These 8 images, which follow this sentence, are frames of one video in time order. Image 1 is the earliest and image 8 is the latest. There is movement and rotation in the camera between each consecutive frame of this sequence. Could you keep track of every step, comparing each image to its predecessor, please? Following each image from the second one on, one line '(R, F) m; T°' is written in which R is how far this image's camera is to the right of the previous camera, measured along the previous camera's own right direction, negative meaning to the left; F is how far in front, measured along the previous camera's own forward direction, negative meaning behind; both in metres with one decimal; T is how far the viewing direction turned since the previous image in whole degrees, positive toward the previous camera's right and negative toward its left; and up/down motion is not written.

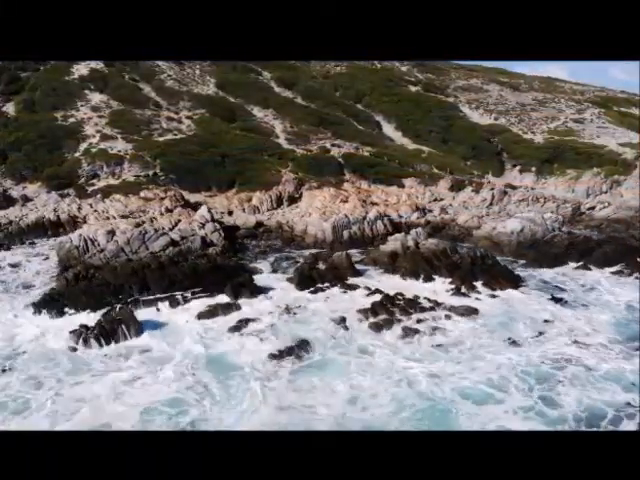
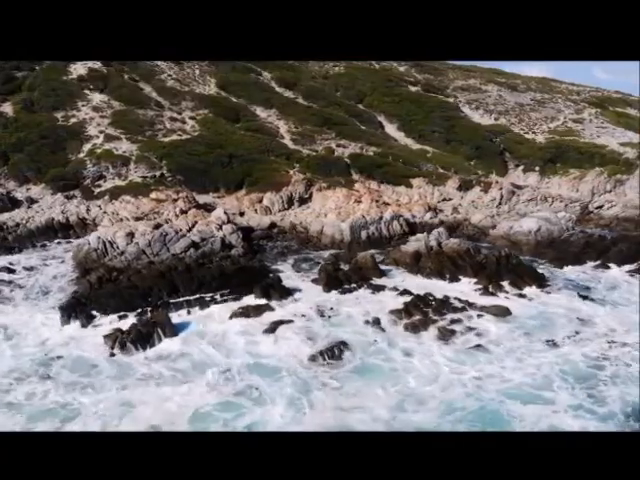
(-0.9, +0.1) m; +2°
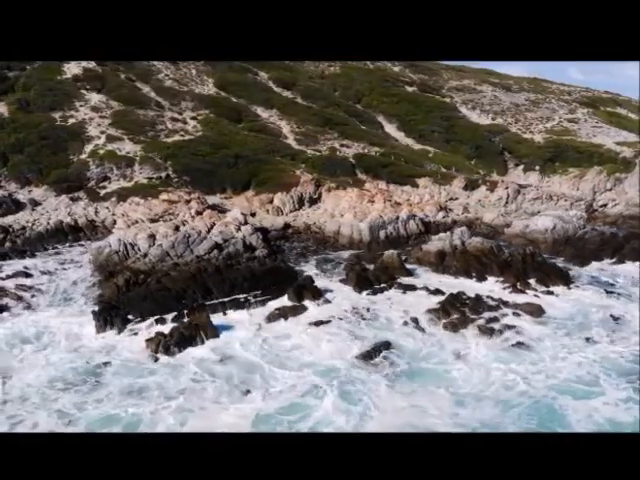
(-1.1, +0.1) m; +2°
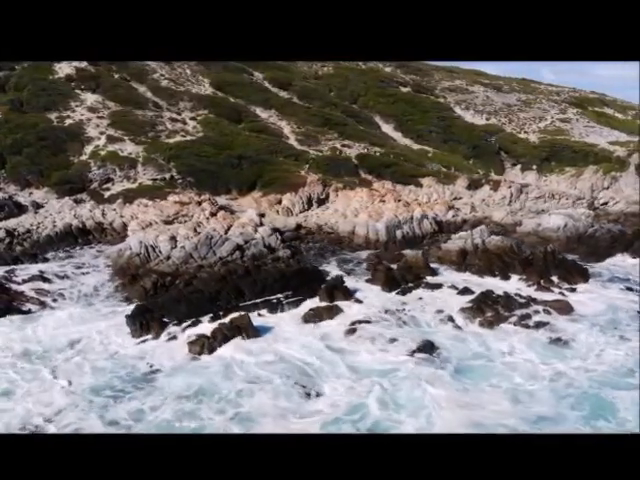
(-1.1, 0.0) m; +2°
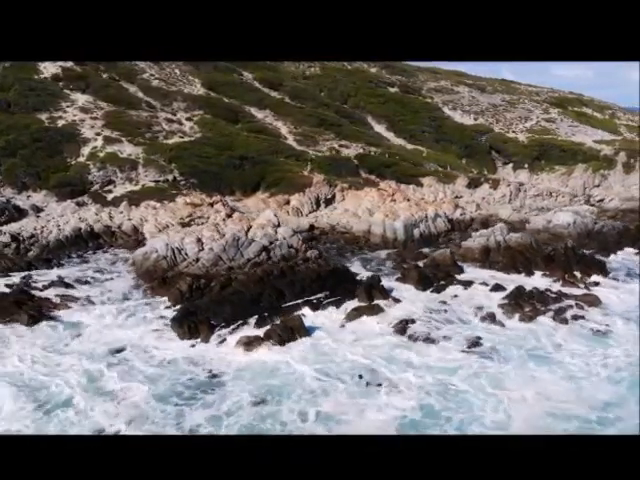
(-1.4, 0.0) m; +4°
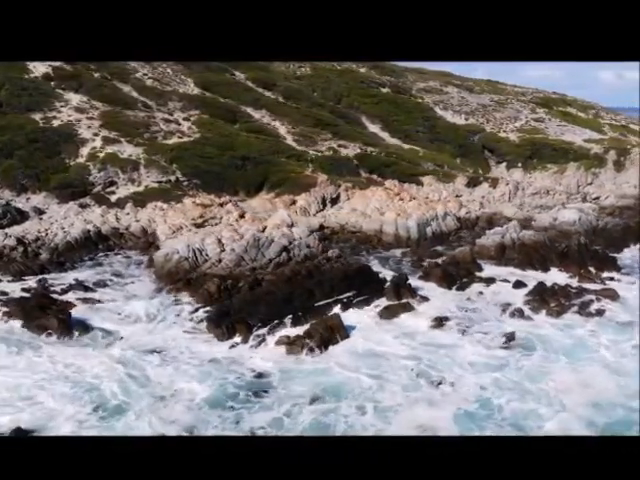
(-1.1, 0.0) m; +3°
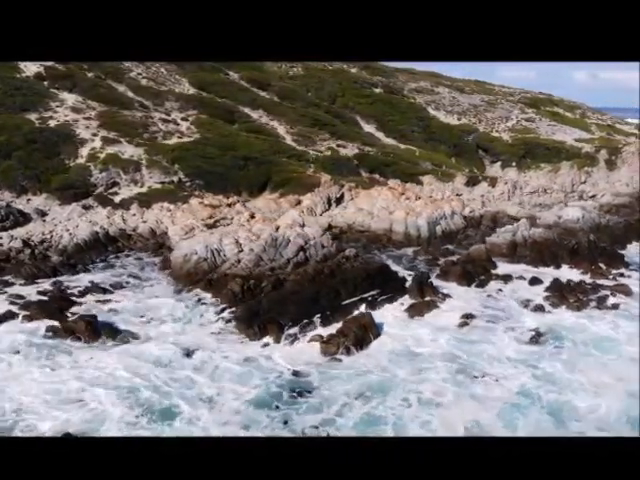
(-0.9, 0.0) m; +2°
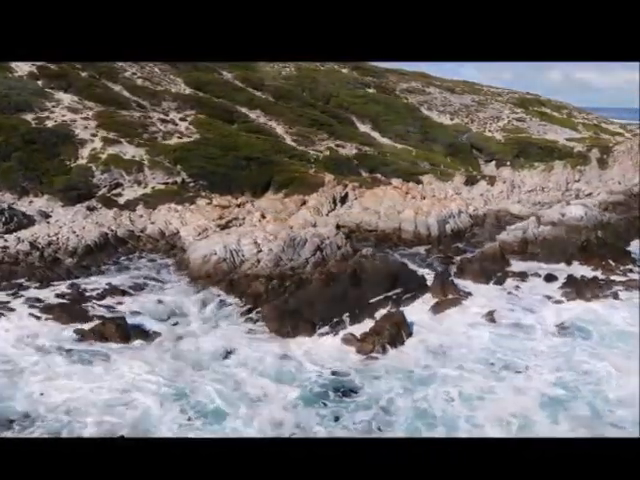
(-0.9, 0.0) m; +2°
